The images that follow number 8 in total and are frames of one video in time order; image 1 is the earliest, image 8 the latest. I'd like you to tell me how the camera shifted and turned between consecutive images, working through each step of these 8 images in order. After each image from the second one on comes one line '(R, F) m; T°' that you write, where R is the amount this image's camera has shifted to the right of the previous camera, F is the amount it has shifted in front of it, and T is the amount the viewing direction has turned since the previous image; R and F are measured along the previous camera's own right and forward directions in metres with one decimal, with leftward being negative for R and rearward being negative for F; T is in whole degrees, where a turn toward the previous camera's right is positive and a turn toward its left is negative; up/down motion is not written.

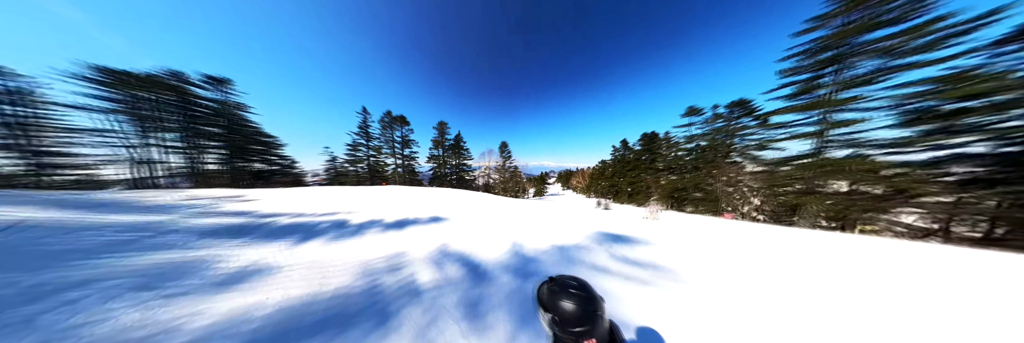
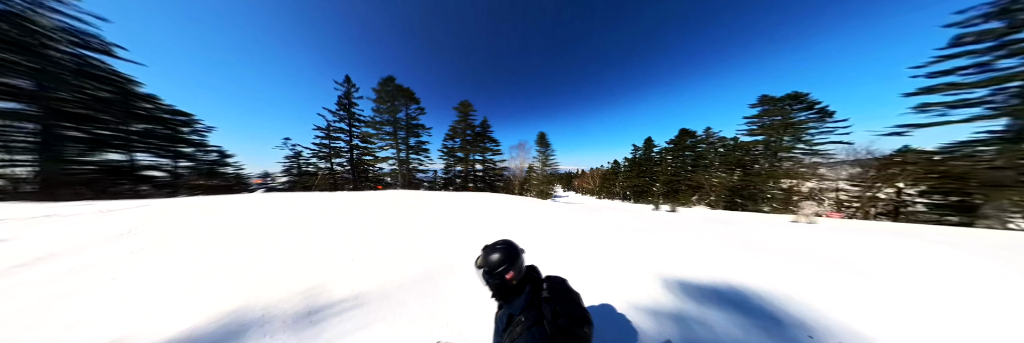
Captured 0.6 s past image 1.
(-3.4, +3.2) m; +5°
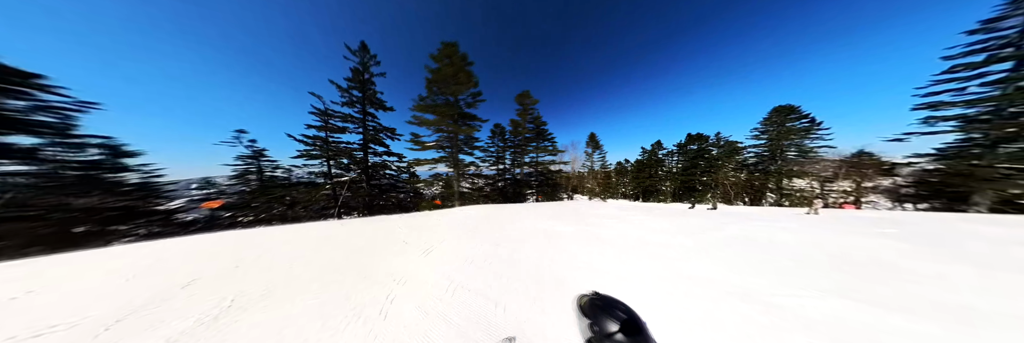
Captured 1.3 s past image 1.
(-4.0, +1.9) m; +8°
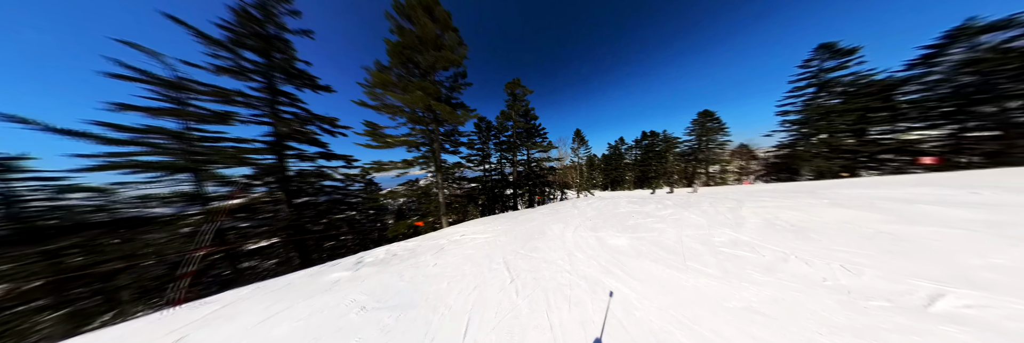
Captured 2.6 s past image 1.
(-0.8, +1.1) m; +11°
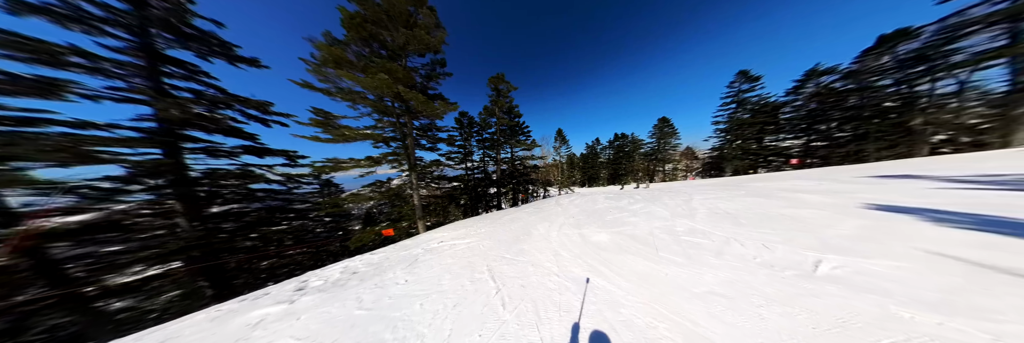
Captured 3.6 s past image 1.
(0.0, +0.1) m; +7°
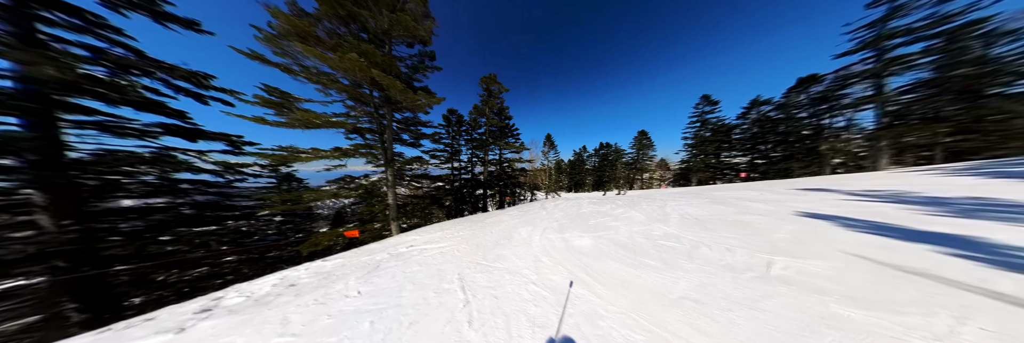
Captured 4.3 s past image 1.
(+0.1, +0.1) m; +4°
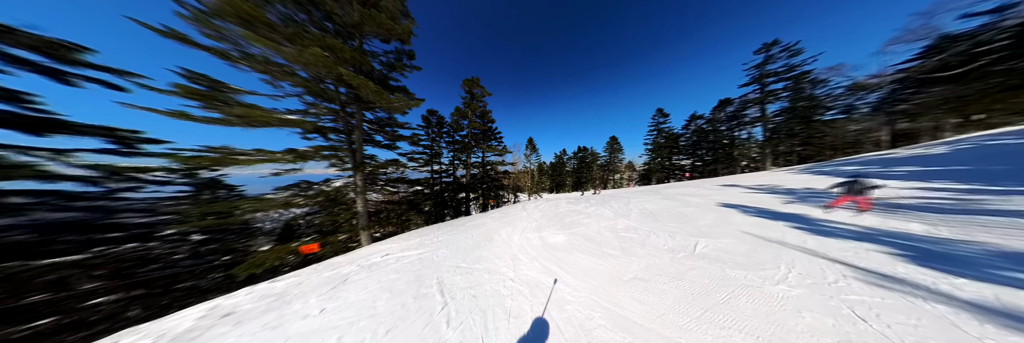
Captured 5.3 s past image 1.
(+0.1, -0.1) m; +6°
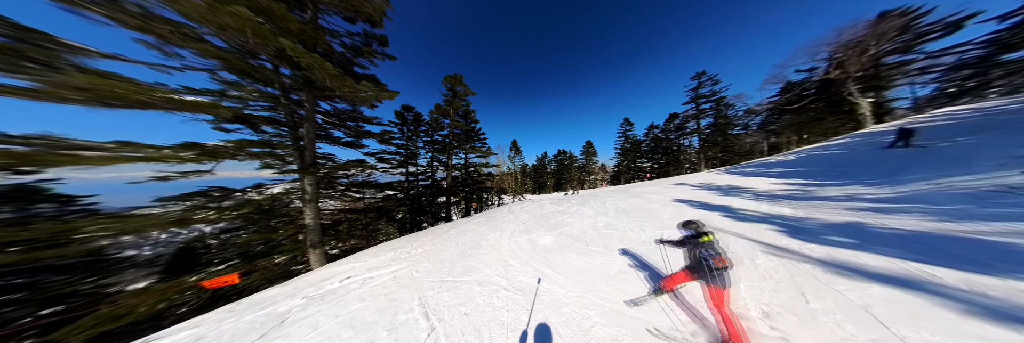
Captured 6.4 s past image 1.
(-0.1, +0.2) m; +6°
